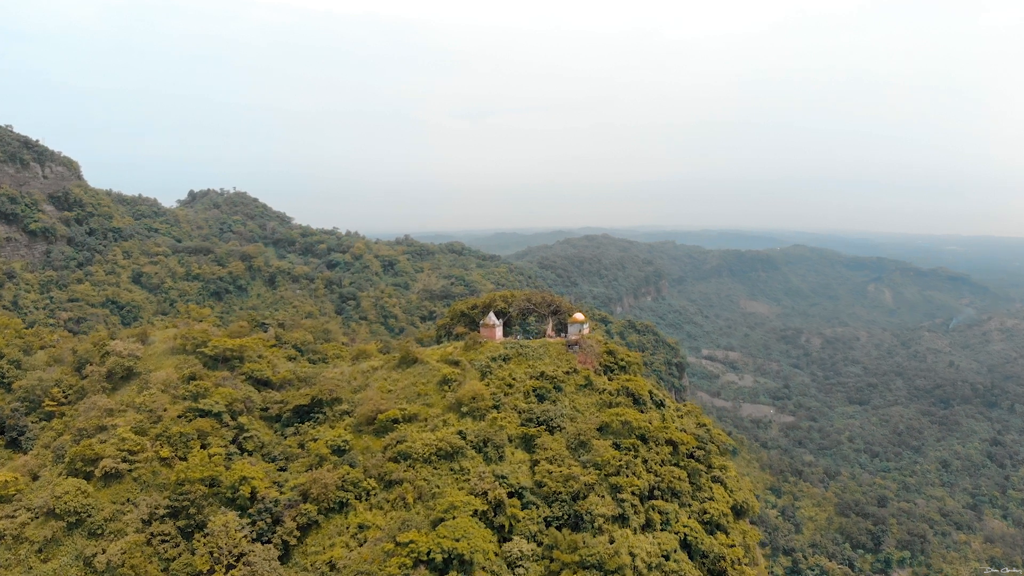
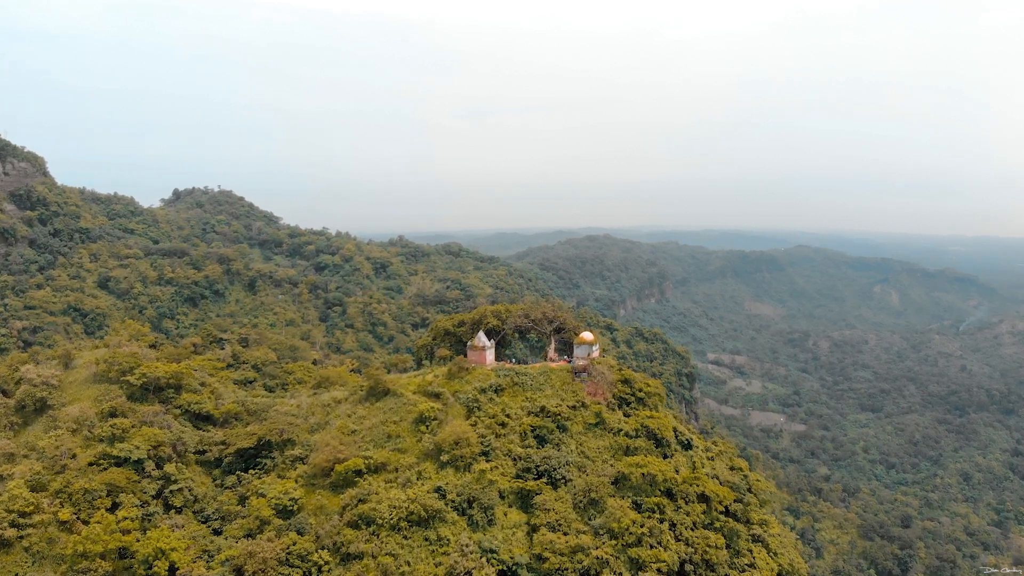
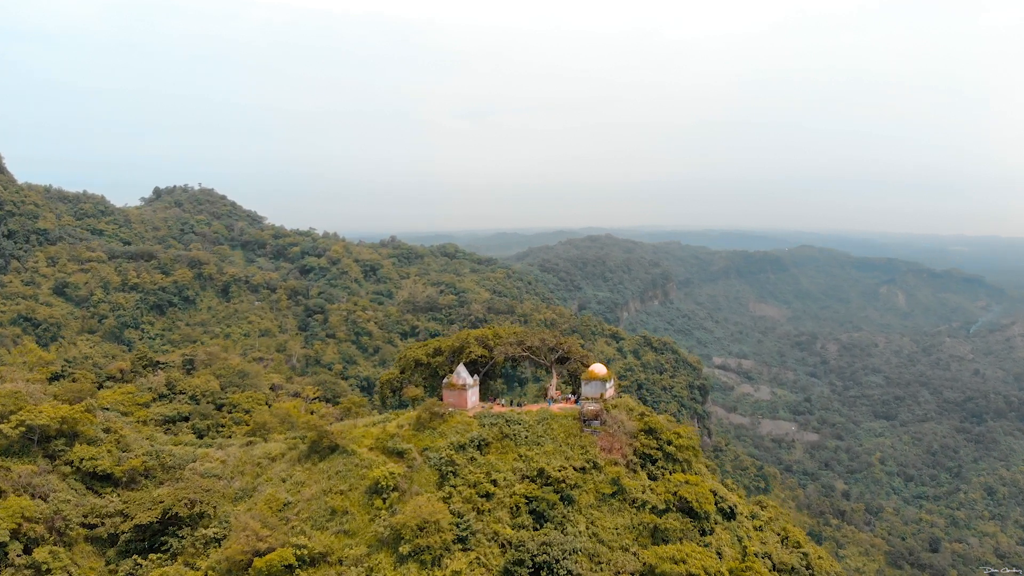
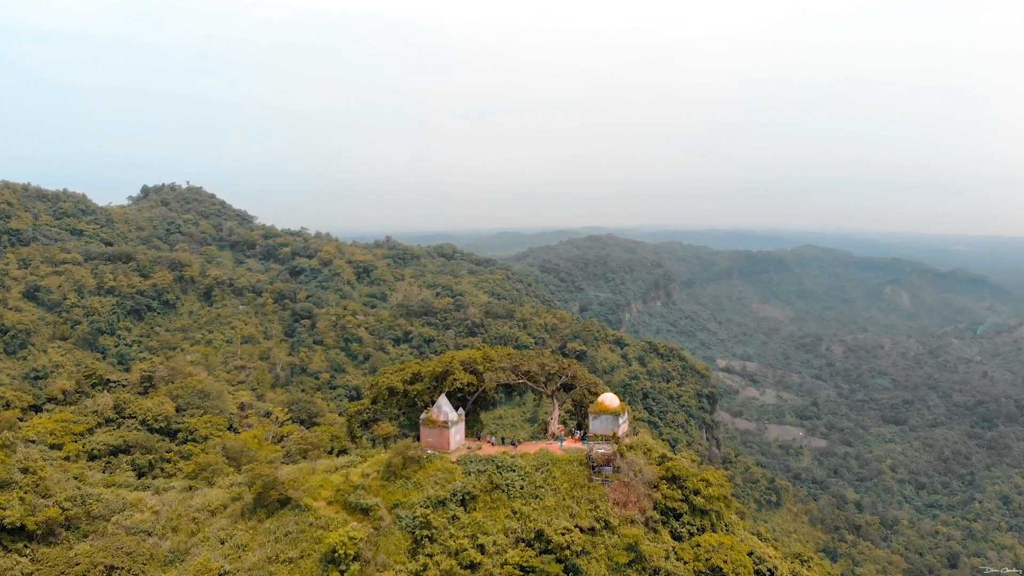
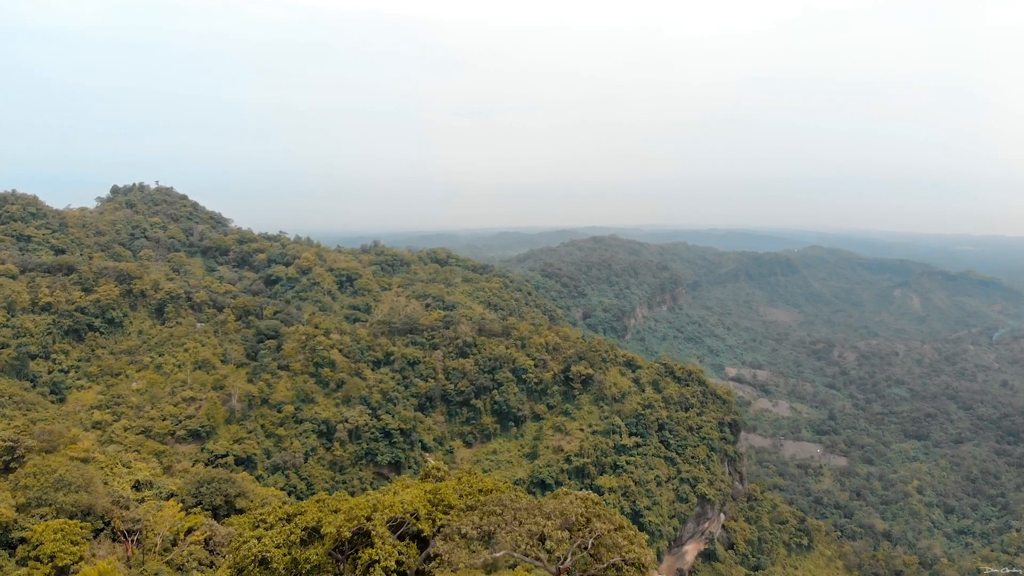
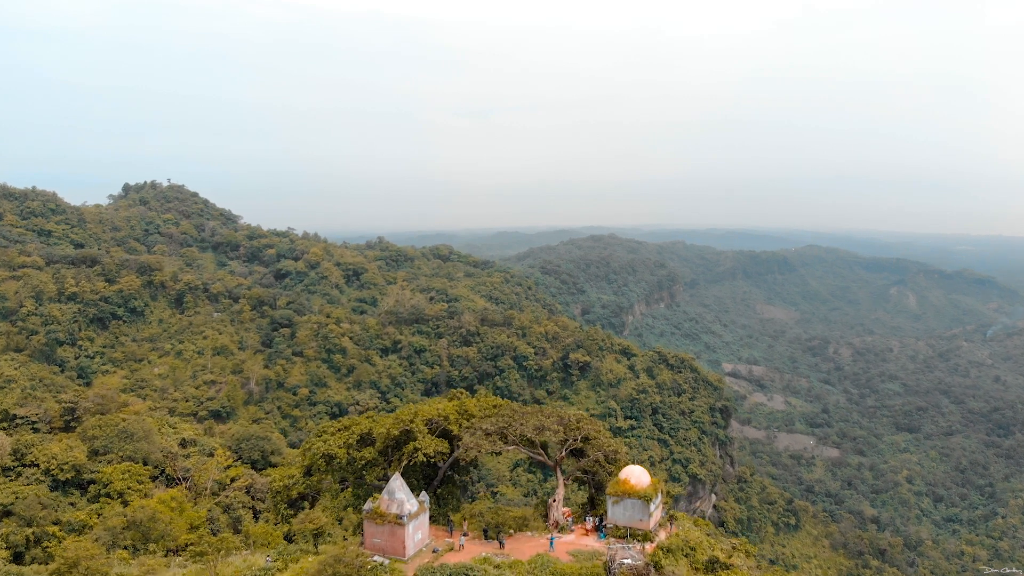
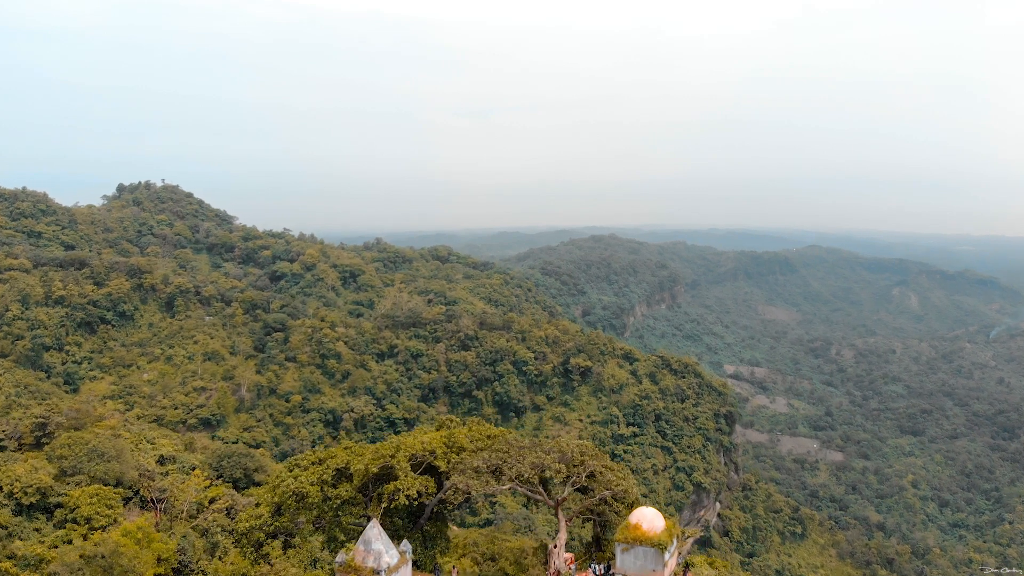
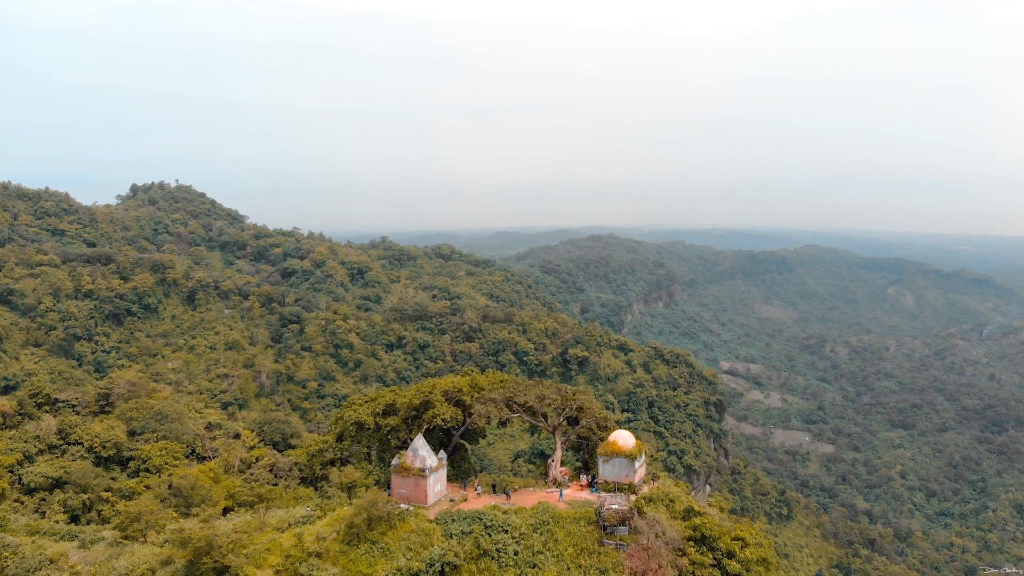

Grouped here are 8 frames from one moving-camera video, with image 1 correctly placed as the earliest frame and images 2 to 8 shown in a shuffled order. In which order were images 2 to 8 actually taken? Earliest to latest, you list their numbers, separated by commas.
2, 3, 4, 8, 6, 7, 5
